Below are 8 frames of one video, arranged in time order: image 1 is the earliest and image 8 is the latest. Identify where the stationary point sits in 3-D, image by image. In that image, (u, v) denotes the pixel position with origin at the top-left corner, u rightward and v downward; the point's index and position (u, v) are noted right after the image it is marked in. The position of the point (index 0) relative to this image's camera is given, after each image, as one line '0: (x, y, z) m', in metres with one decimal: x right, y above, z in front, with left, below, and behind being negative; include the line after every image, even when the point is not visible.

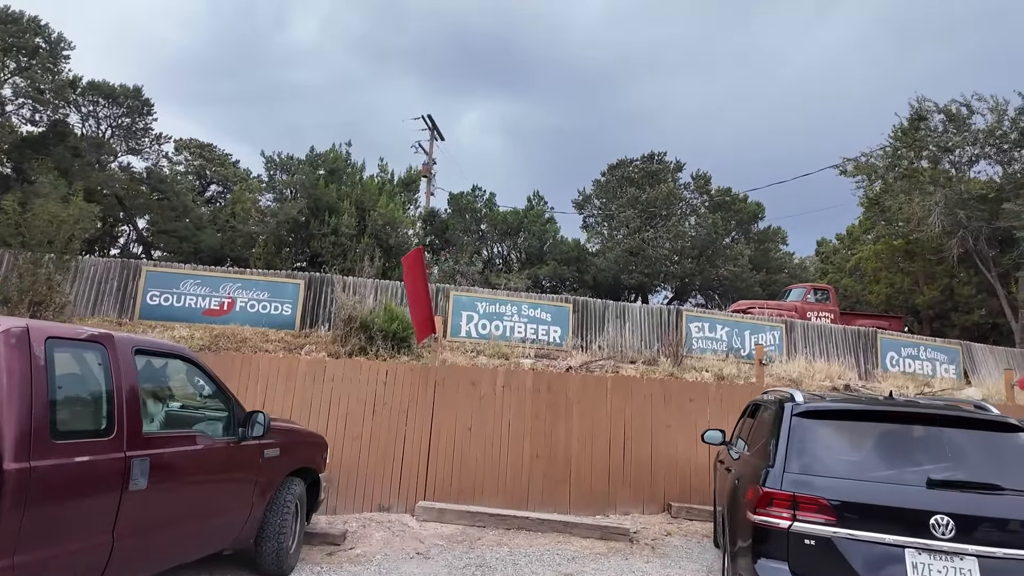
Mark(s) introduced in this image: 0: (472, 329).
0: (-0.9, -1.0, +13.8) m
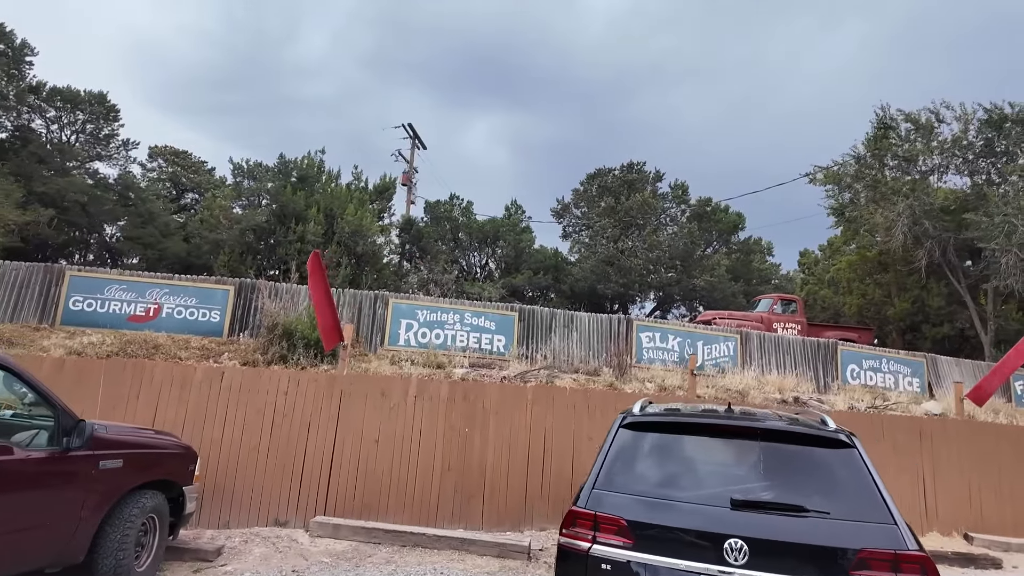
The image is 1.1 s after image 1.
0: (-2.3, -1.1, +13.5) m
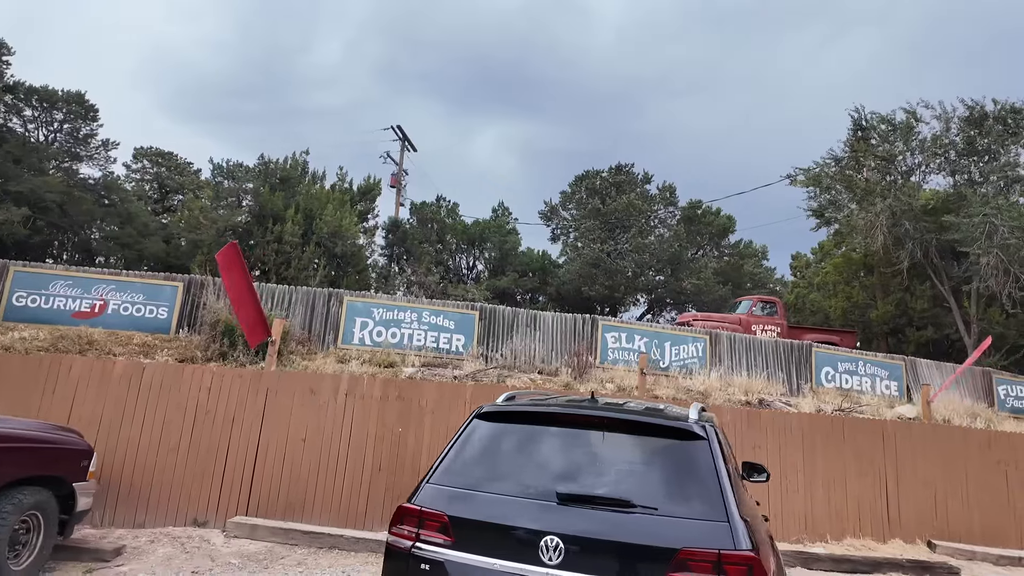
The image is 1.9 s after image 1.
0: (-3.3, -1.1, +13.2) m
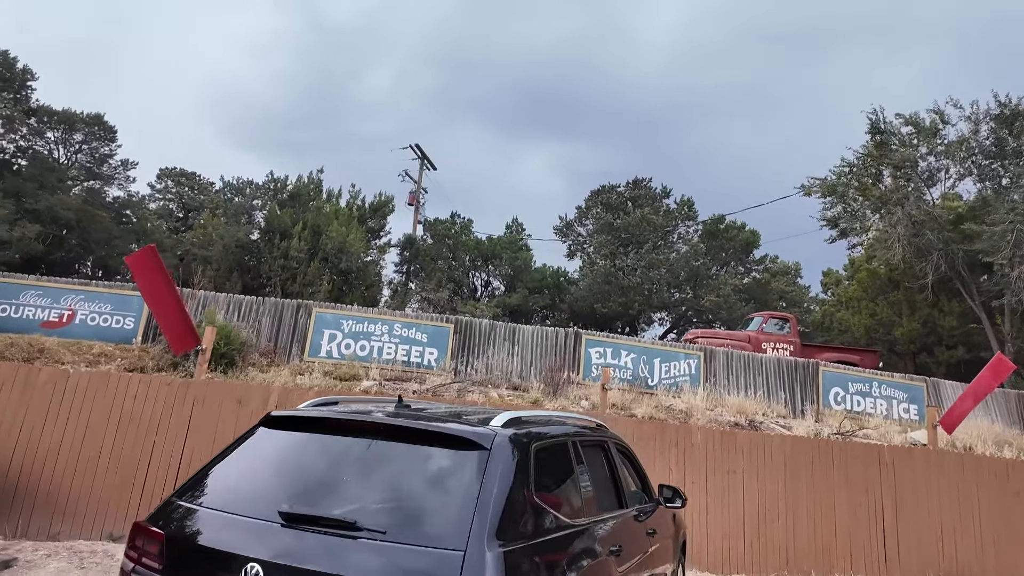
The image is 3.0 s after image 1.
0: (-3.9, -1.3, +12.9) m
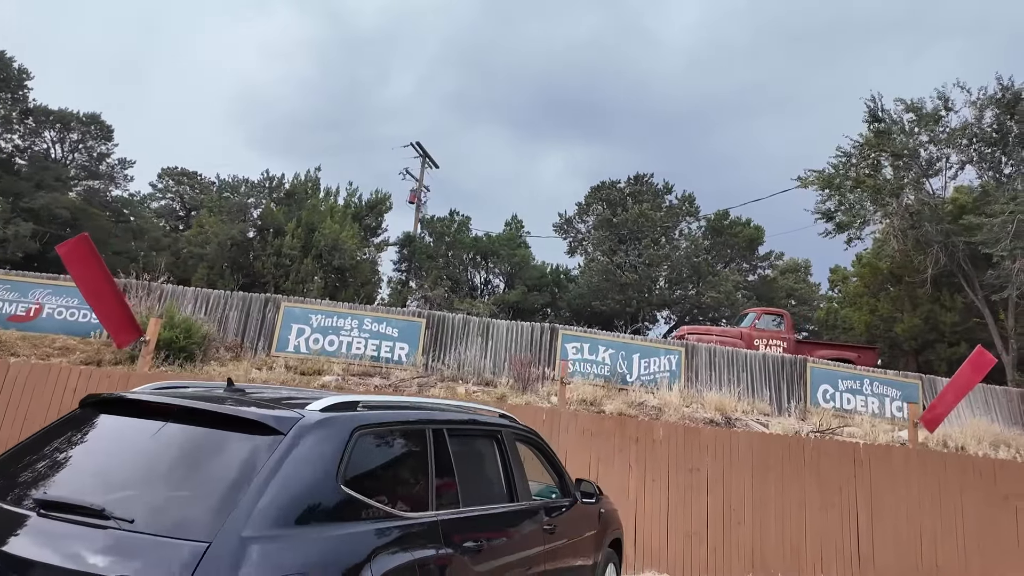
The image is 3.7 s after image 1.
0: (-4.5, -1.2, +12.7) m
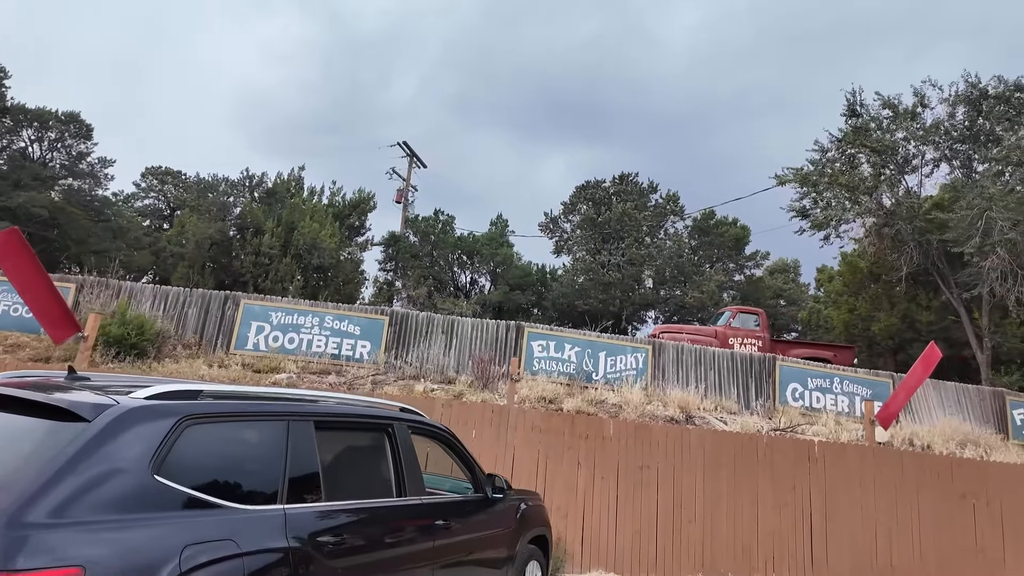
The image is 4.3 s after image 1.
0: (-5.4, -1.1, +12.6) m
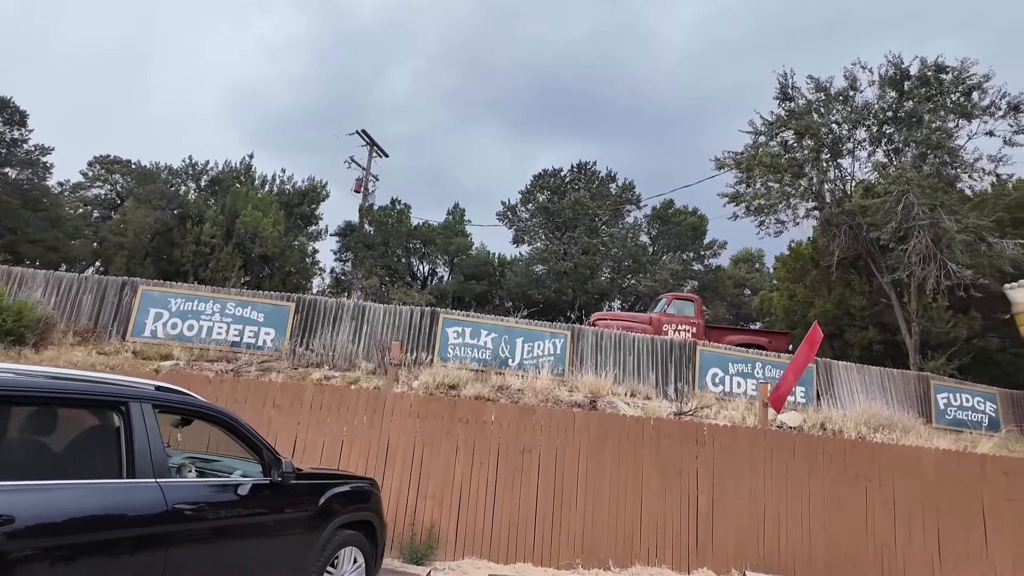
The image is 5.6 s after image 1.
0: (-7.3, -0.8, +12.3) m
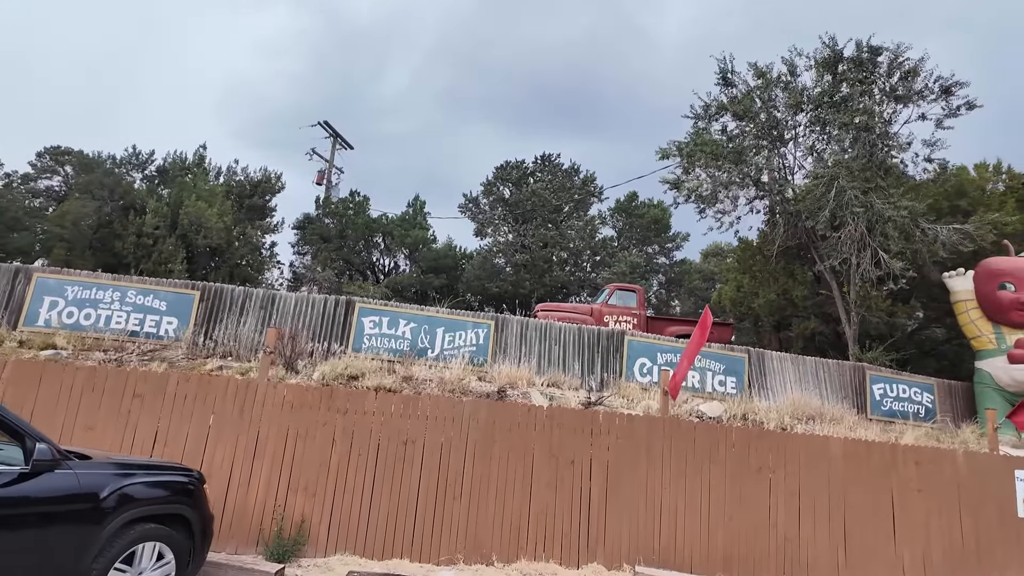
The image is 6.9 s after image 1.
0: (-9.1, -0.6, +11.7) m
